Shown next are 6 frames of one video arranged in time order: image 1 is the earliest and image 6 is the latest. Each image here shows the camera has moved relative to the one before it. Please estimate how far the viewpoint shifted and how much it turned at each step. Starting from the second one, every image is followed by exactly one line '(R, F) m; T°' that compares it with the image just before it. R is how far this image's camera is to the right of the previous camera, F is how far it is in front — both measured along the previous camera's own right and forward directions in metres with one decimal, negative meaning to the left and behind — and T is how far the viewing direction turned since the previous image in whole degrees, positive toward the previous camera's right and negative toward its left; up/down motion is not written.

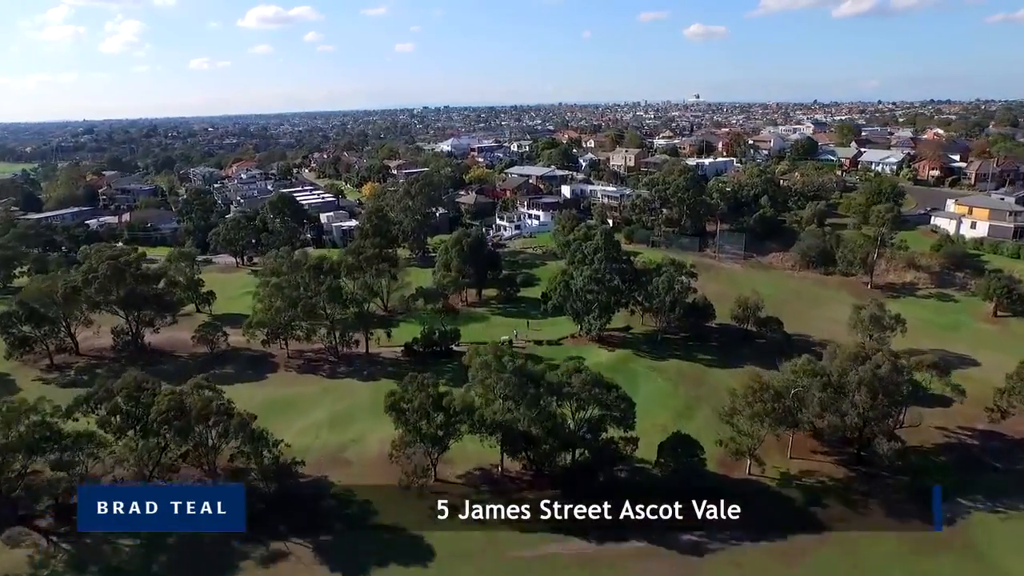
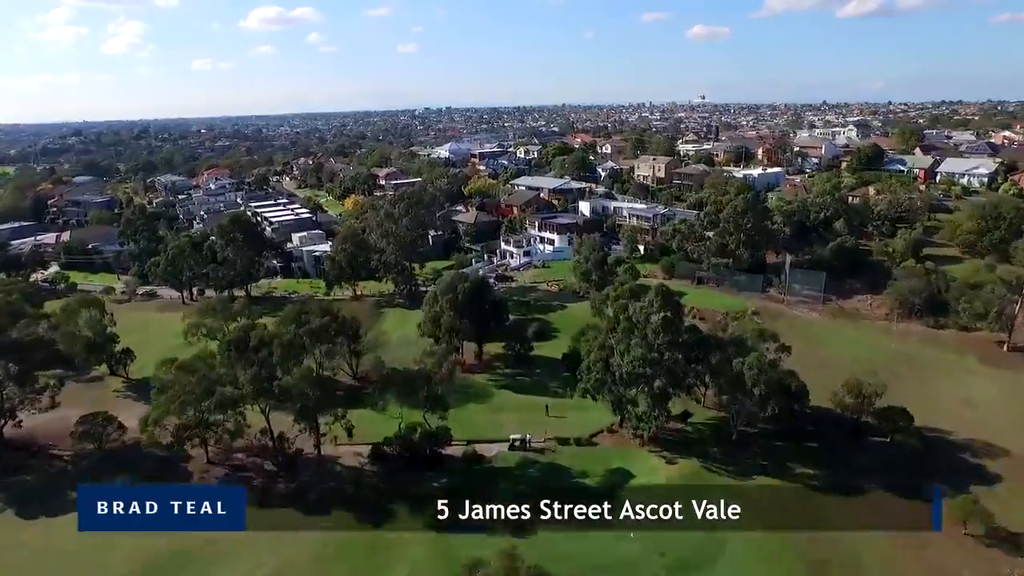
(-0.5, +10.4) m; 0°
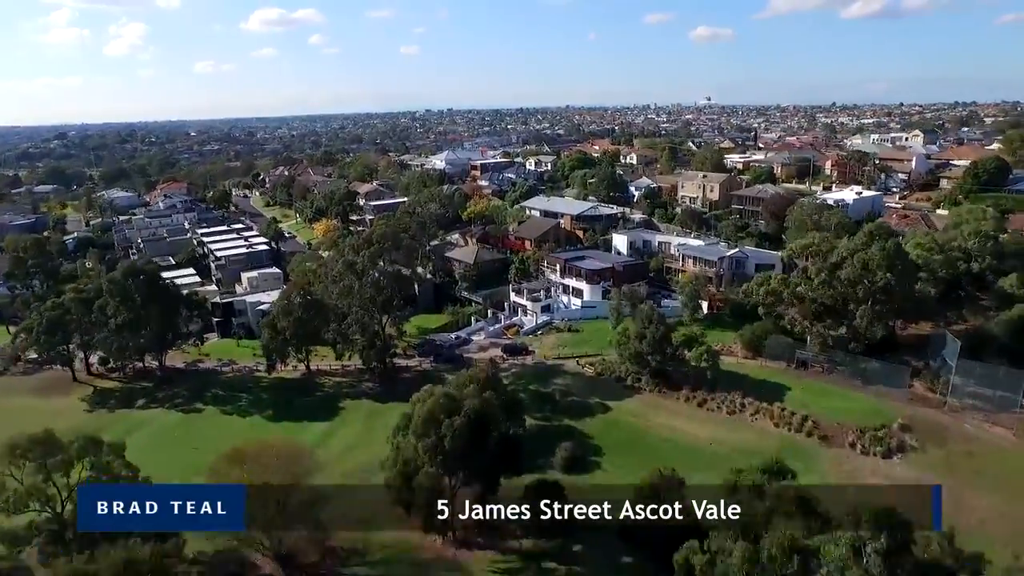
(-0.7, +12.7) m; 0°
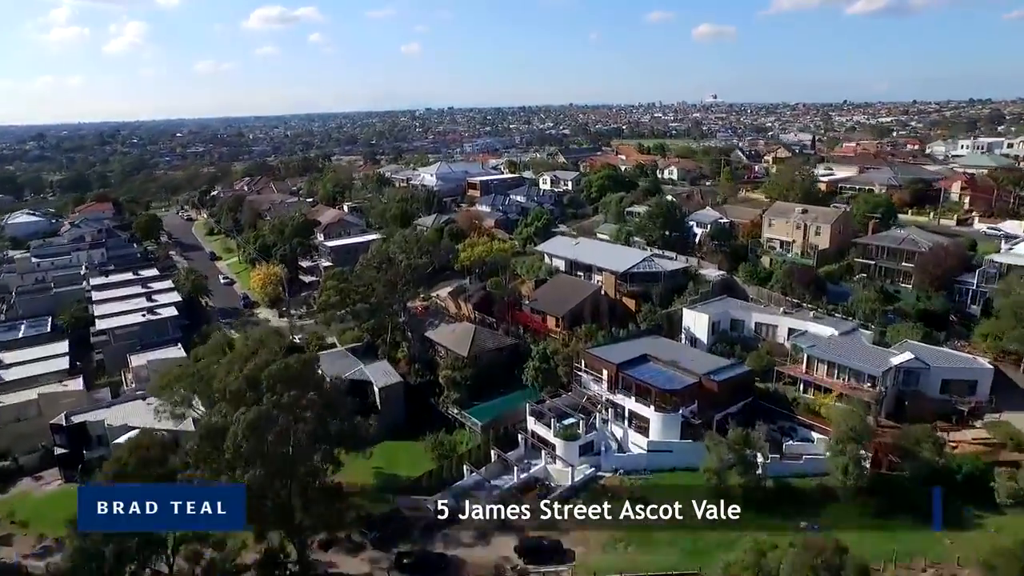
(-0.6, +14.4) m; 0°
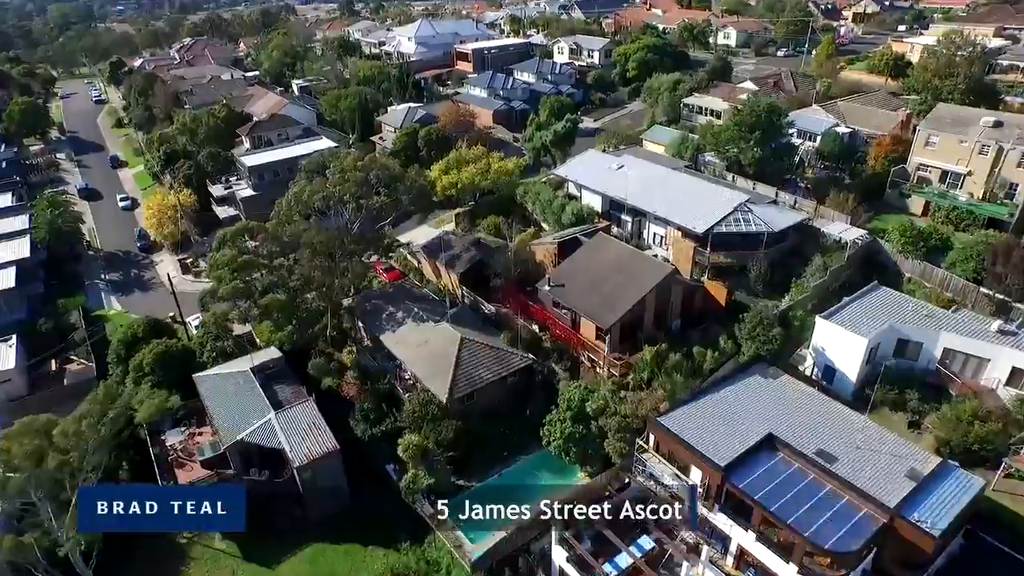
(-0.2, +11.7) m; 0°
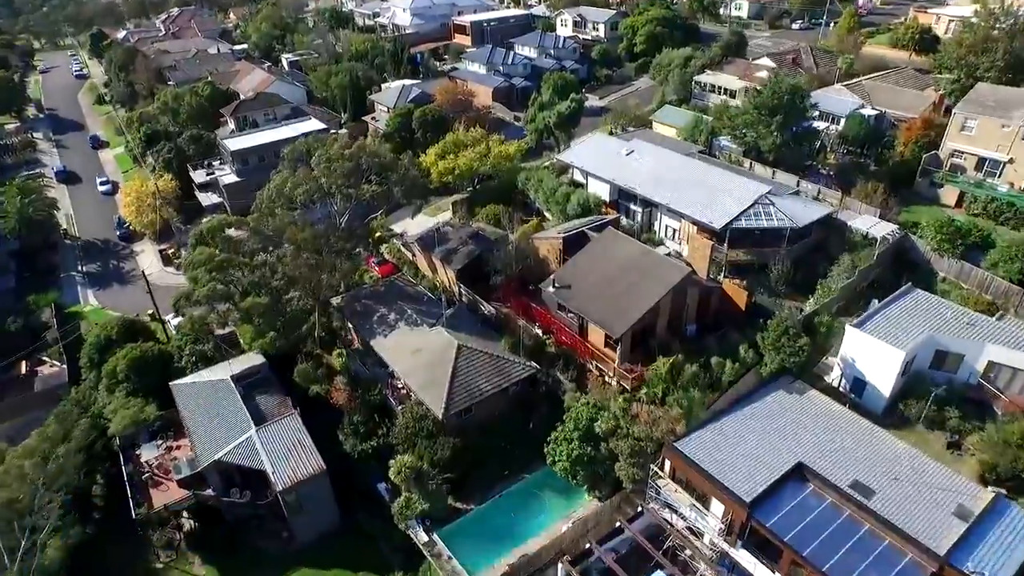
(0.0, +1.4) m; 0°
